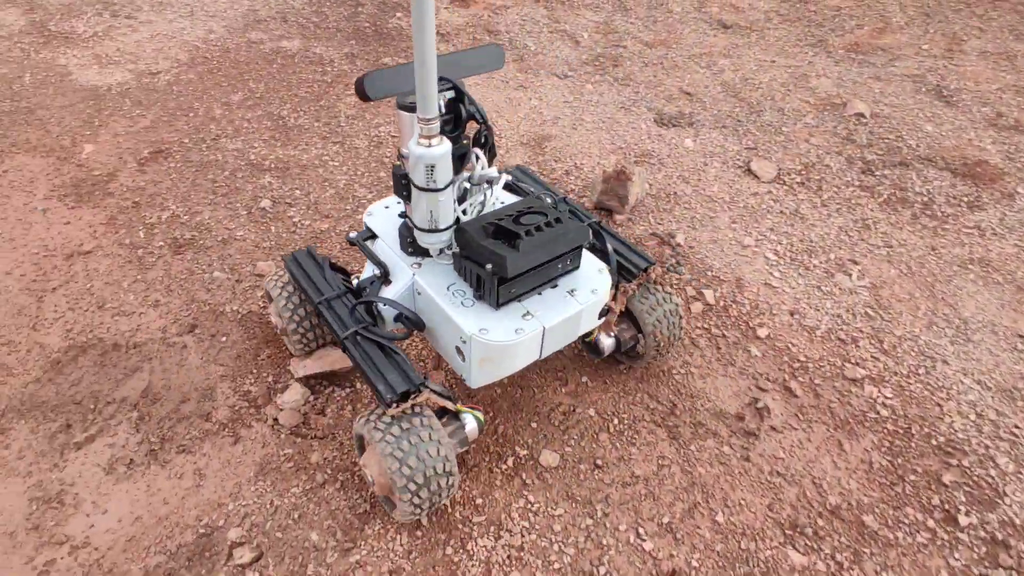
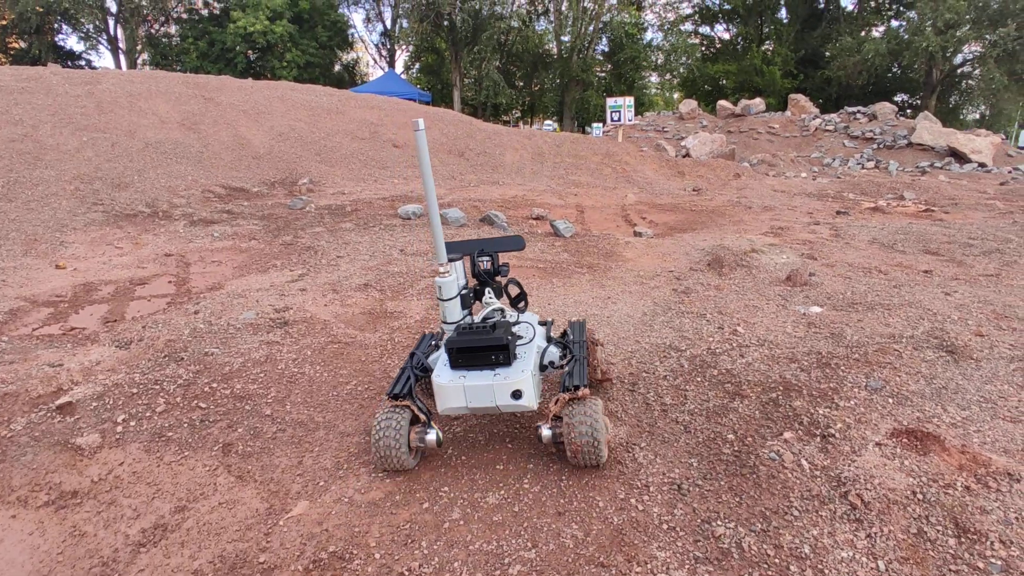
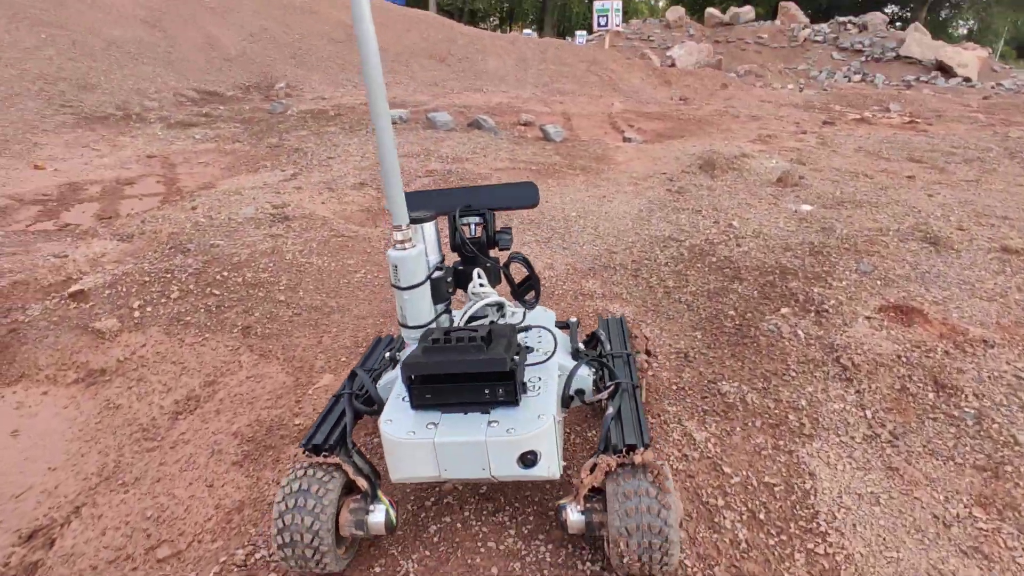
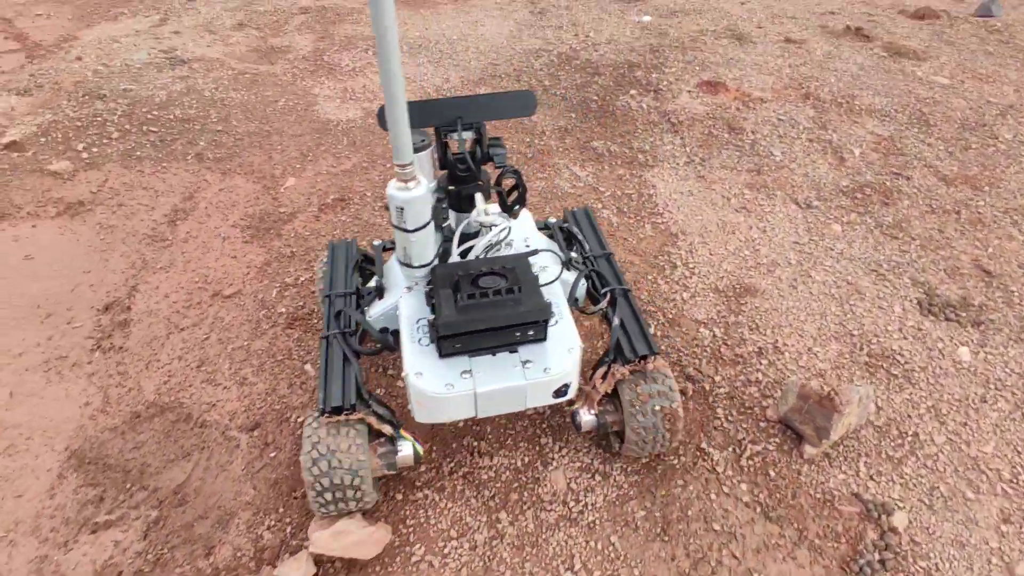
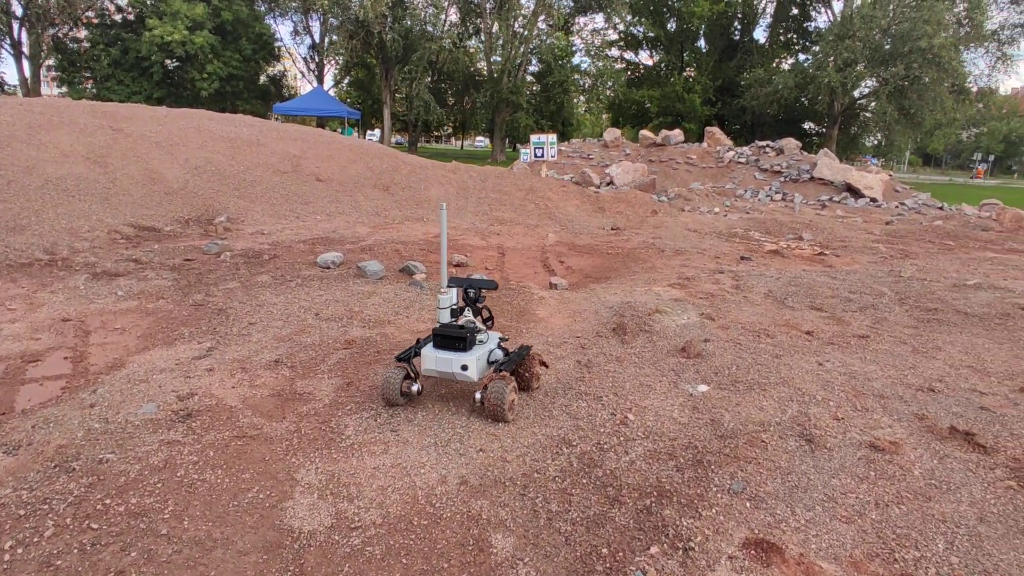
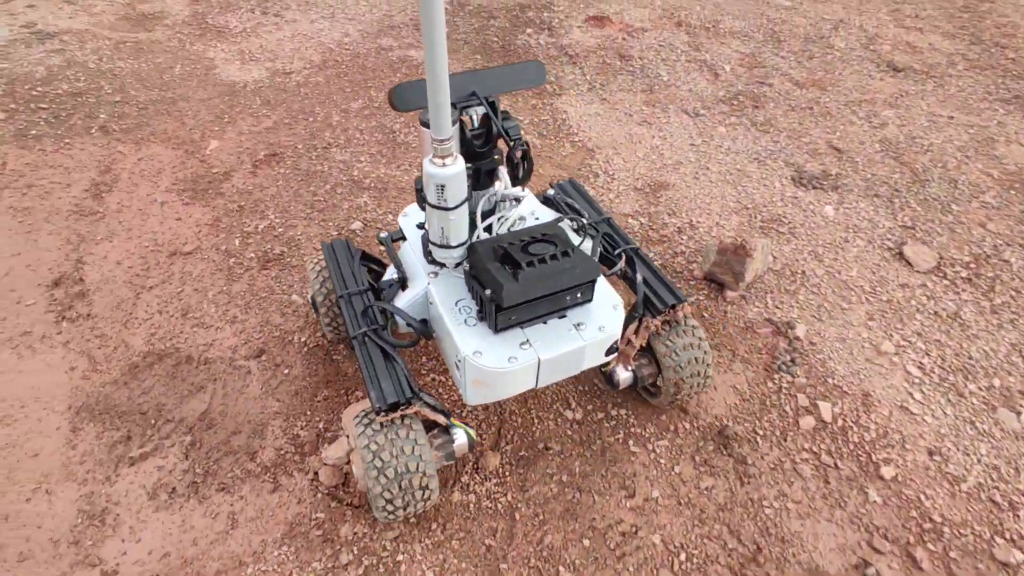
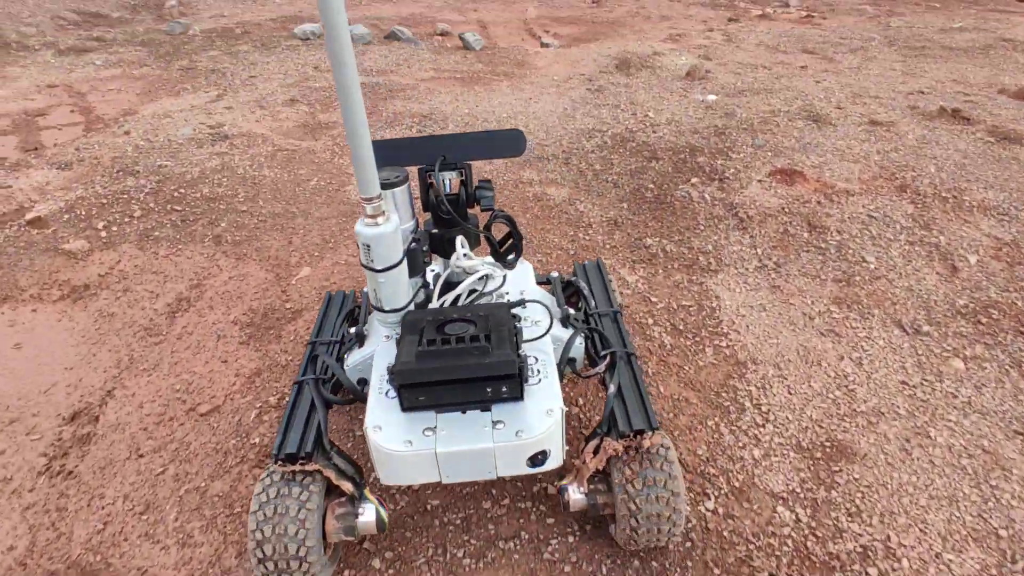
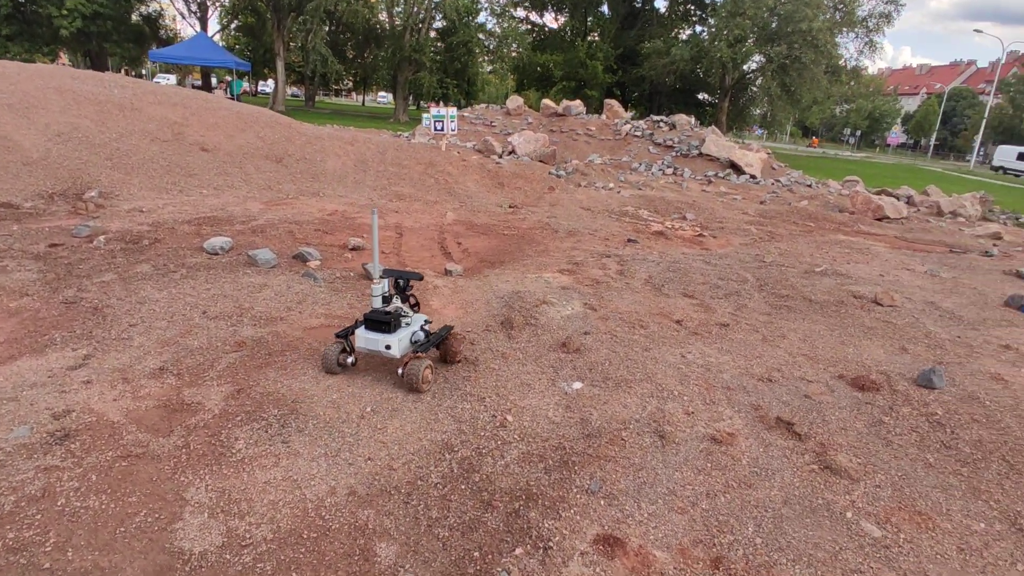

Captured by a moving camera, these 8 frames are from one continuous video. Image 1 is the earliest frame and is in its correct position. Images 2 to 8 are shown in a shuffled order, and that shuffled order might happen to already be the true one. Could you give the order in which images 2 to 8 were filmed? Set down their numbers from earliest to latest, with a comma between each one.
6, 4, 7, 3, 2, 5, 8
